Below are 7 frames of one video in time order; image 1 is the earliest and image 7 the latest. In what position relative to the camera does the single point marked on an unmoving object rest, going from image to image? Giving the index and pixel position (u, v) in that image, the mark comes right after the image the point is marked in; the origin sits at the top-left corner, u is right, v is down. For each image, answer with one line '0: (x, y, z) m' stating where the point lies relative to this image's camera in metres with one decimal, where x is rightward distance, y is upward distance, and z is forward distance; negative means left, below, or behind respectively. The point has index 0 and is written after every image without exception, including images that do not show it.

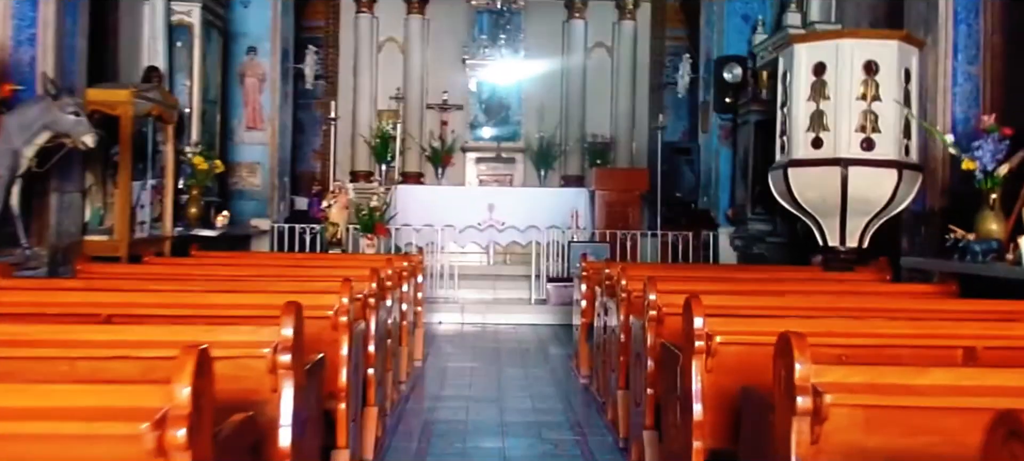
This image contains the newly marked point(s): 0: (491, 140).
0: (-0.3, +1.1, +13.4) m
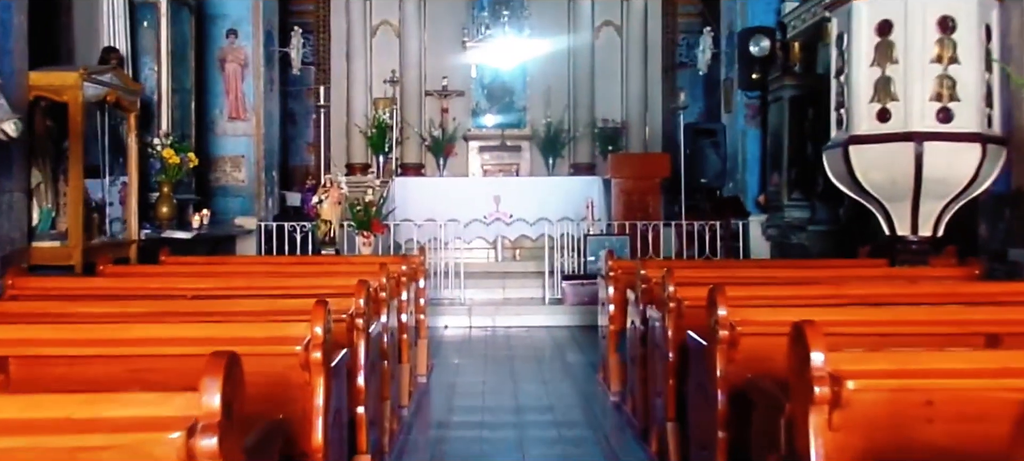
0: (-0.2, +1.2, +12.6) m
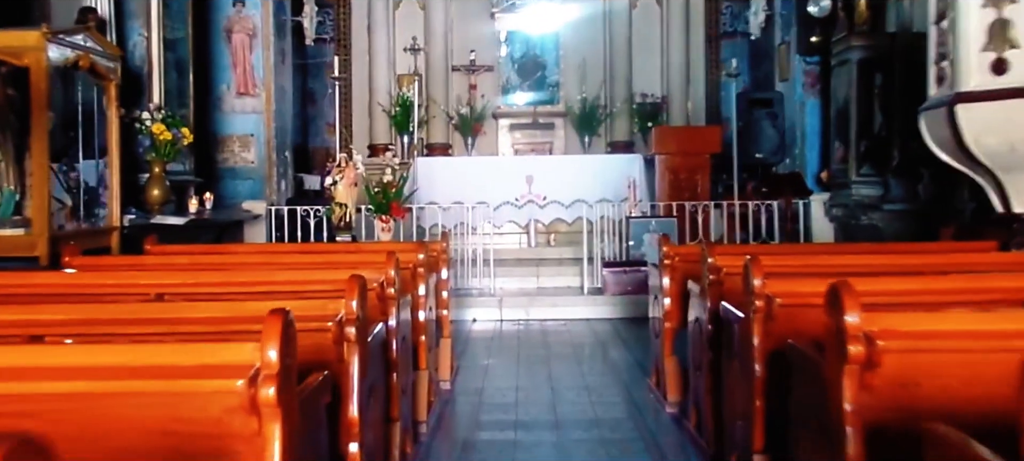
0: (+0.2, +1.4, +11.7) m
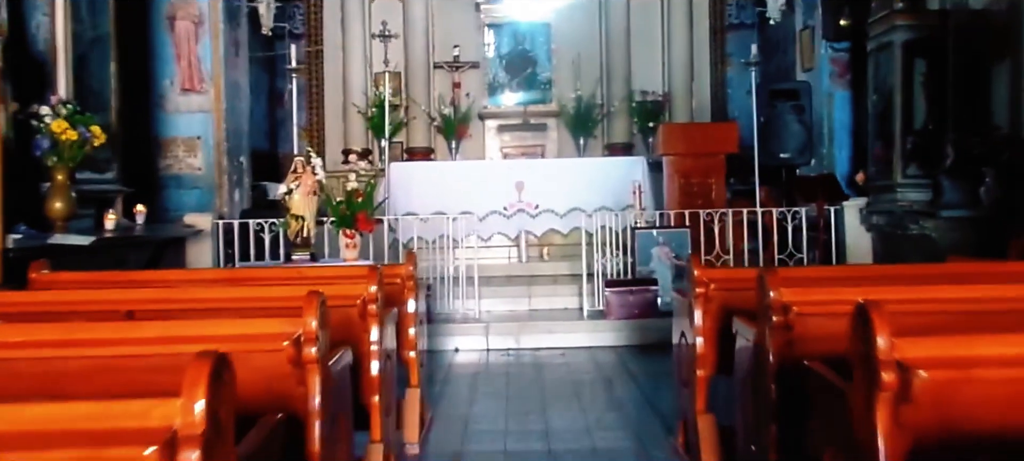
0: (0.0, +1.3, +10.6) m
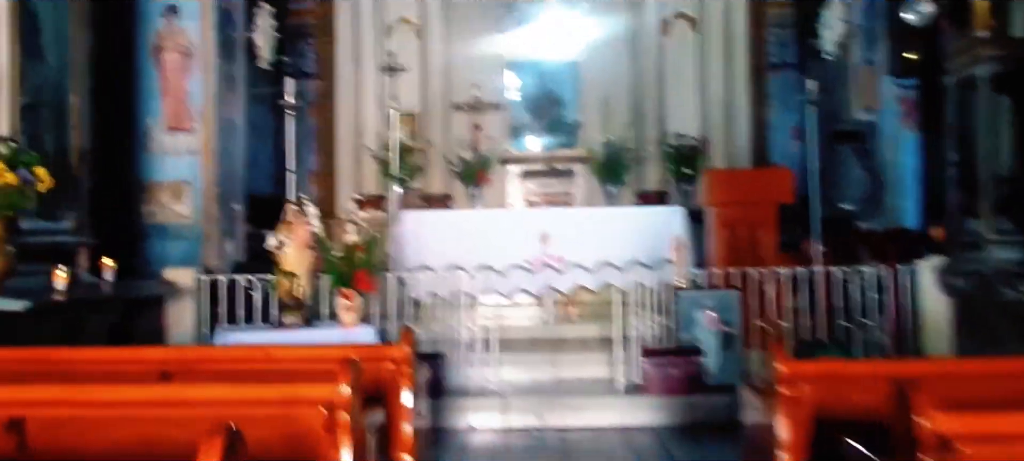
0: (+0.3, +0.8, +9.8) m
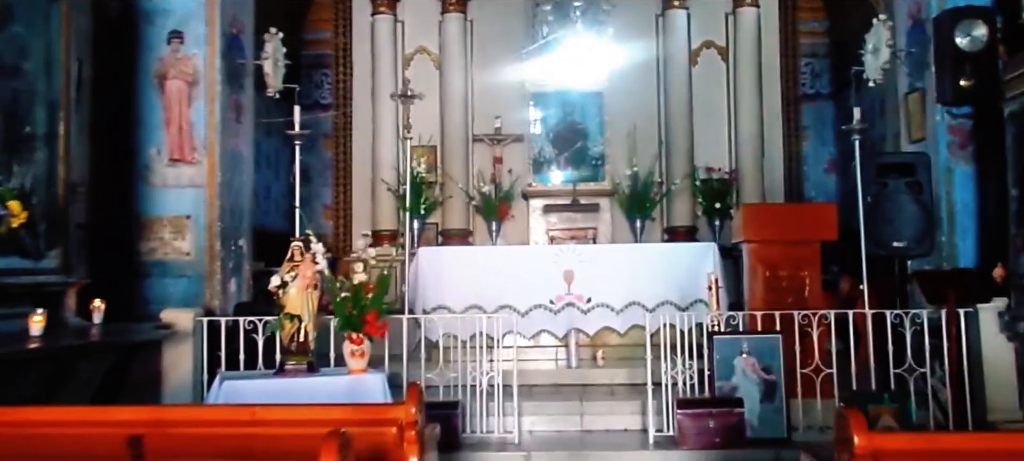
0: (+0.5, +0.4, +9.4) m
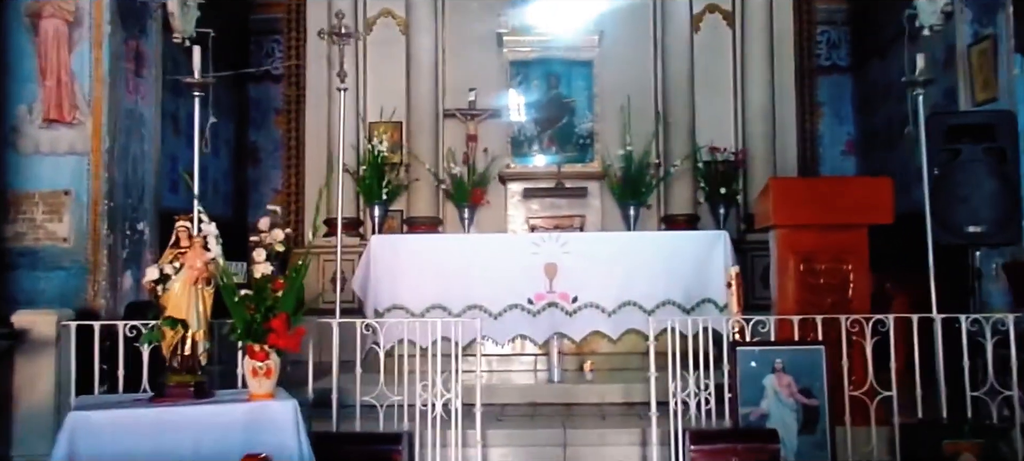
0: (+0.3, +0.5, +8.1) m
